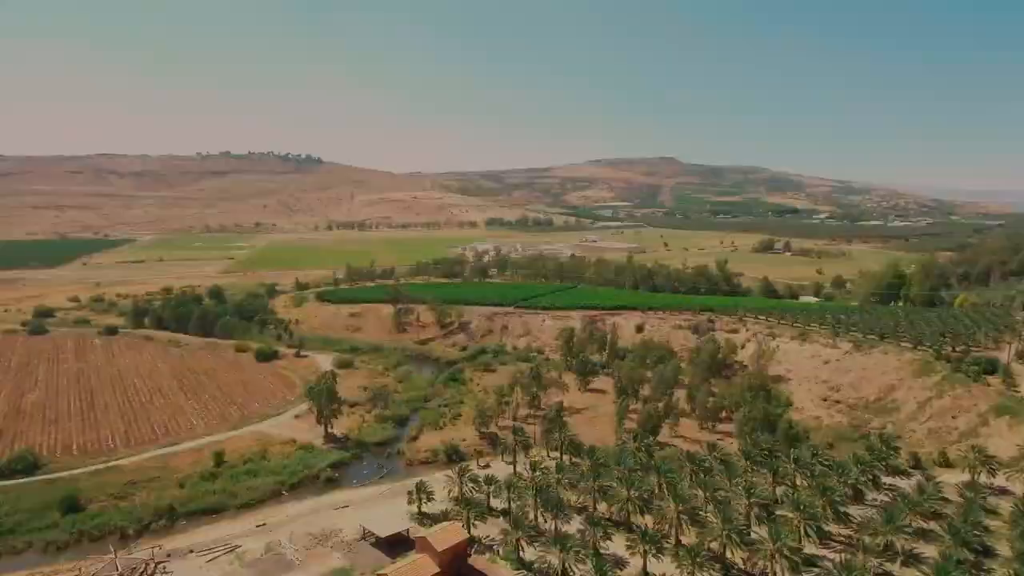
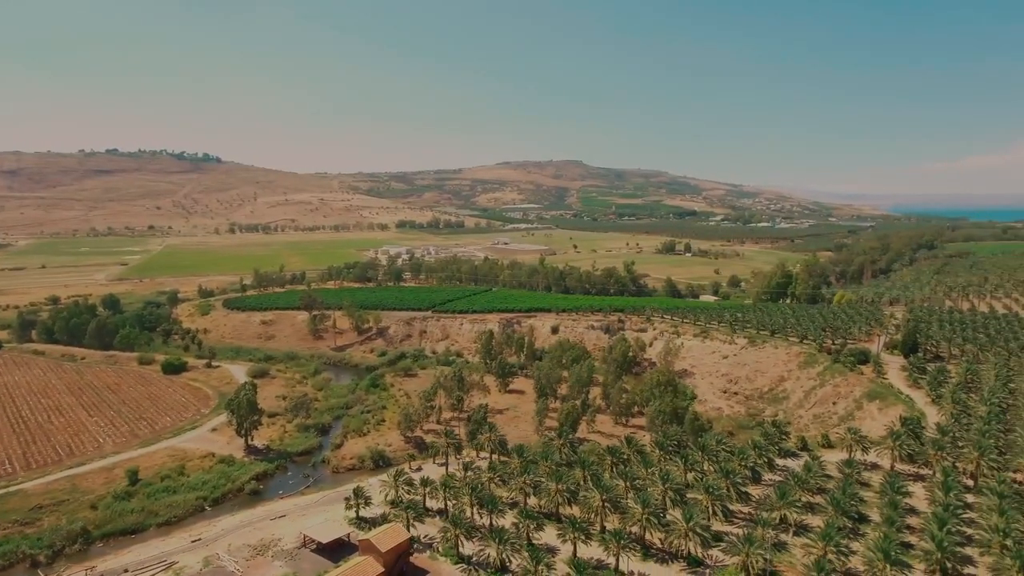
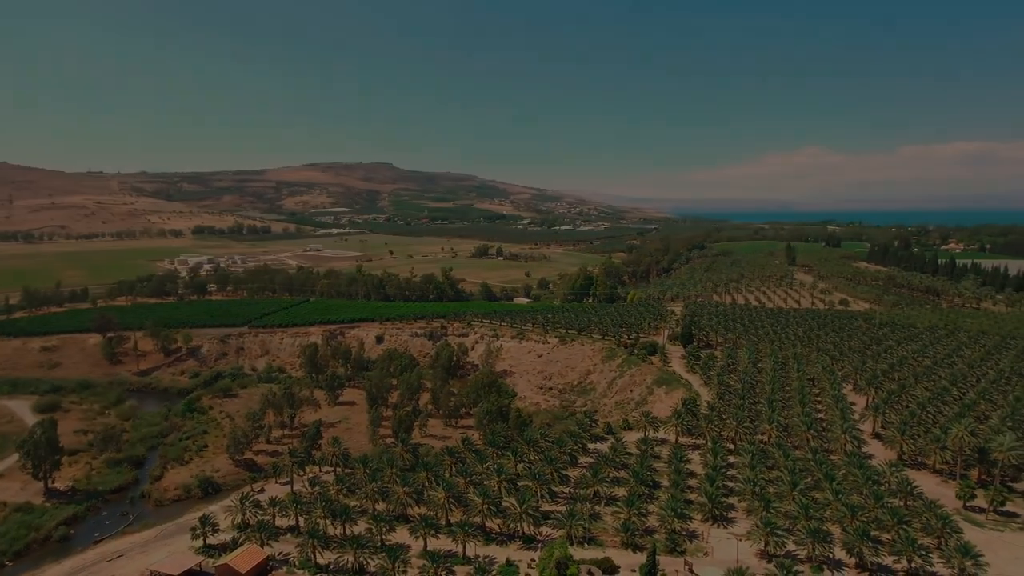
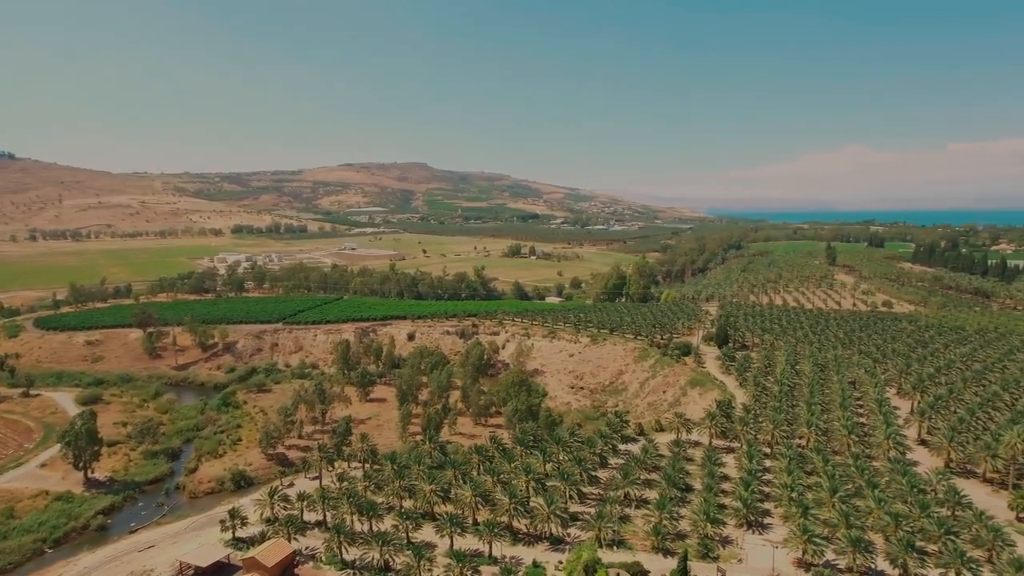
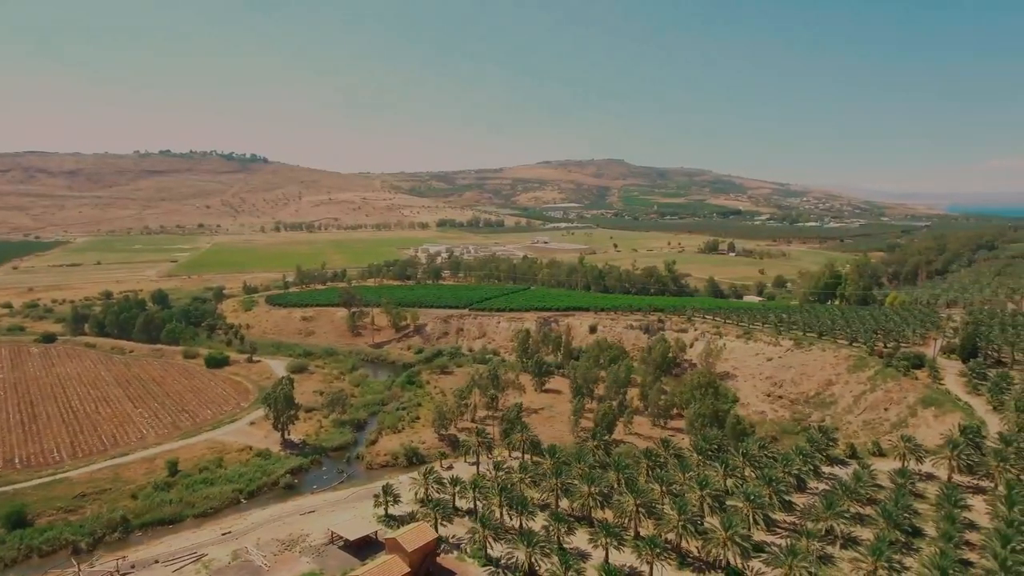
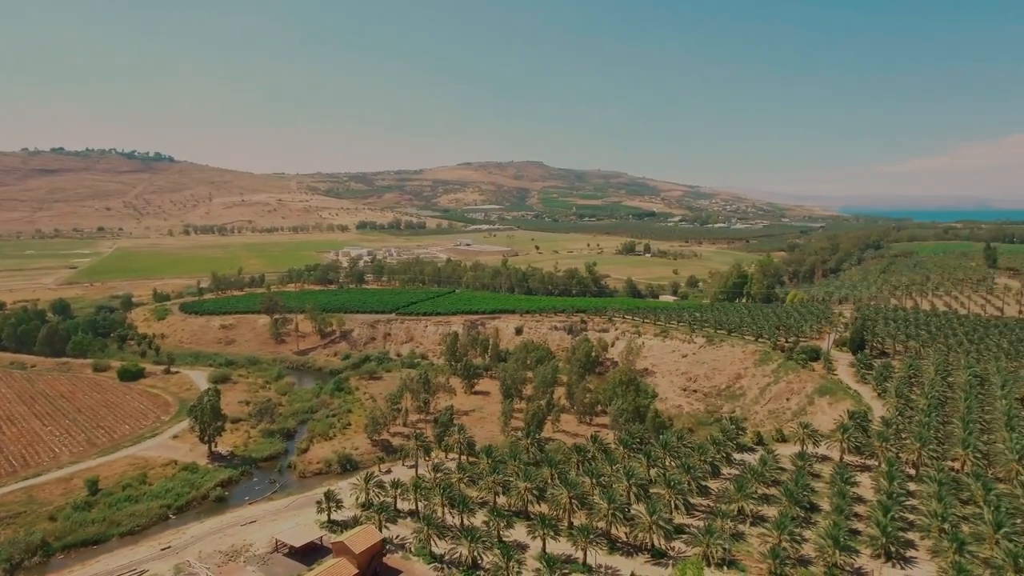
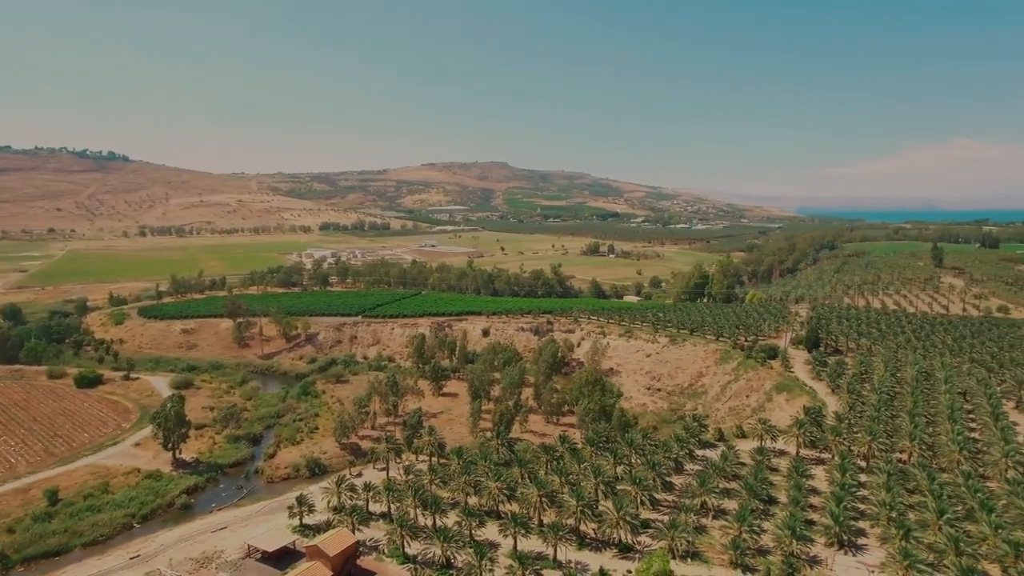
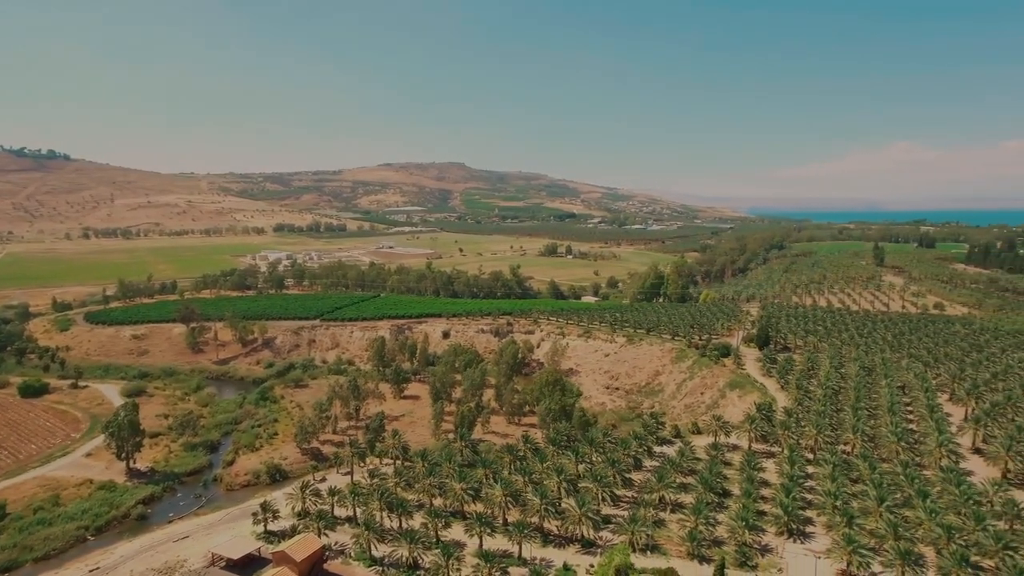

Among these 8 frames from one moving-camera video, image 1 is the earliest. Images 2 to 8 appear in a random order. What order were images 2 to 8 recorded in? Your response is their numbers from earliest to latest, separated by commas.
5, 2, 6, 7, 8, 4, 3
